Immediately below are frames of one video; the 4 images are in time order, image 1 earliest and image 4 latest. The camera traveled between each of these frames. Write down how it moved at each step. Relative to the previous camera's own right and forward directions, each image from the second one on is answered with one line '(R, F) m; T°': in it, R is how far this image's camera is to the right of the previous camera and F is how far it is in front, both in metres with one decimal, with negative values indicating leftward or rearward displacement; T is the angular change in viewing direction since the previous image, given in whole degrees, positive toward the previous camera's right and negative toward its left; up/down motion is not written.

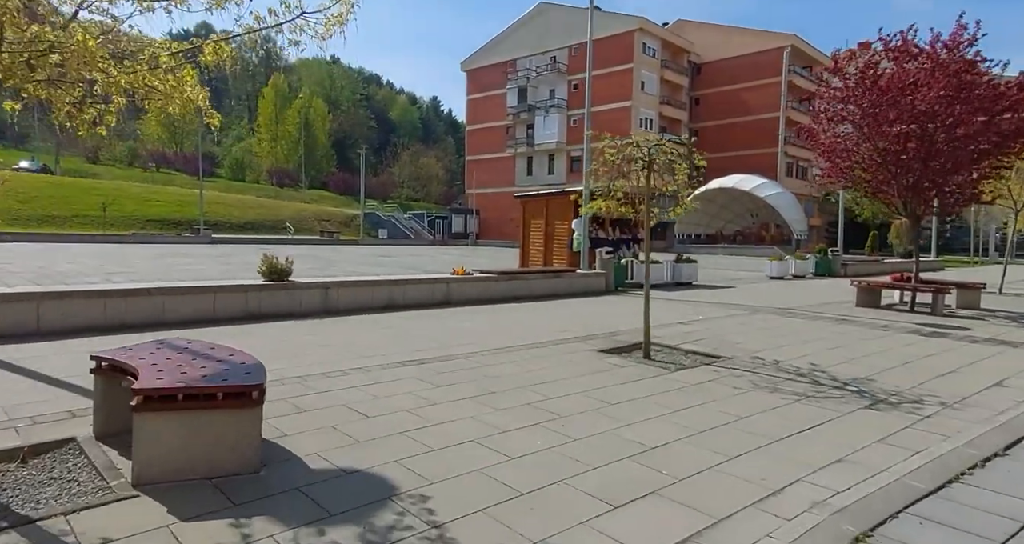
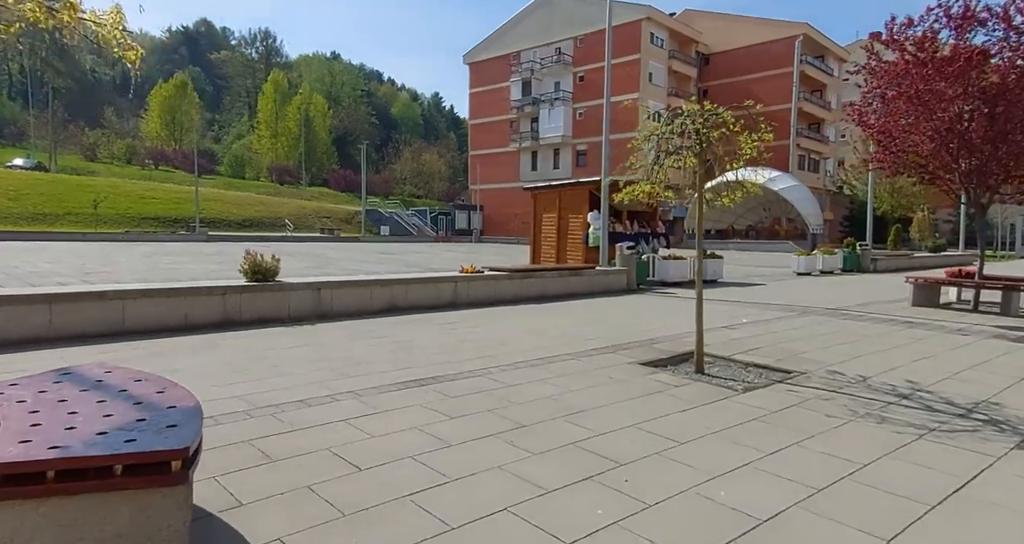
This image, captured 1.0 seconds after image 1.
(-0.2, +1.3) m; 0°
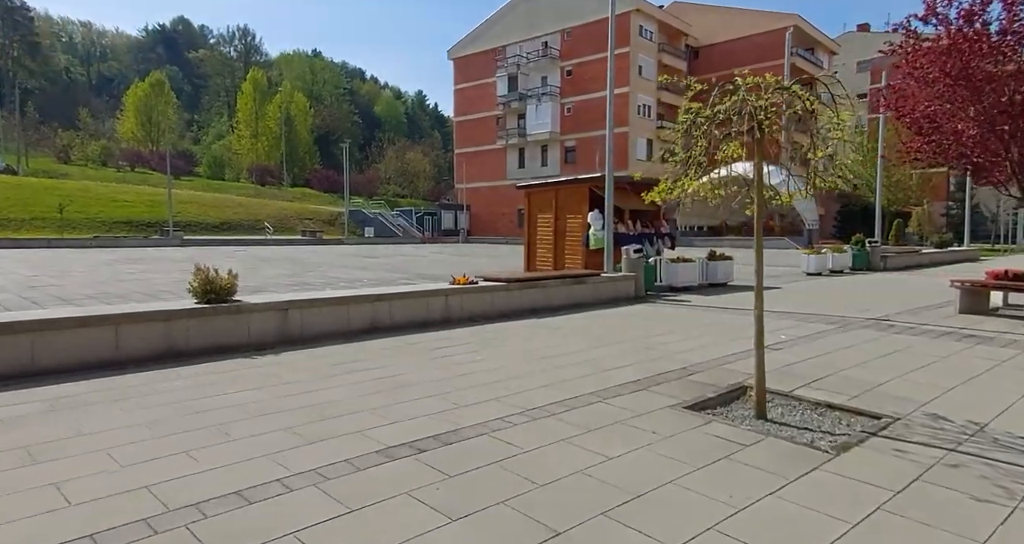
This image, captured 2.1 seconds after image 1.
(-0.2, +1.4) m; +1°
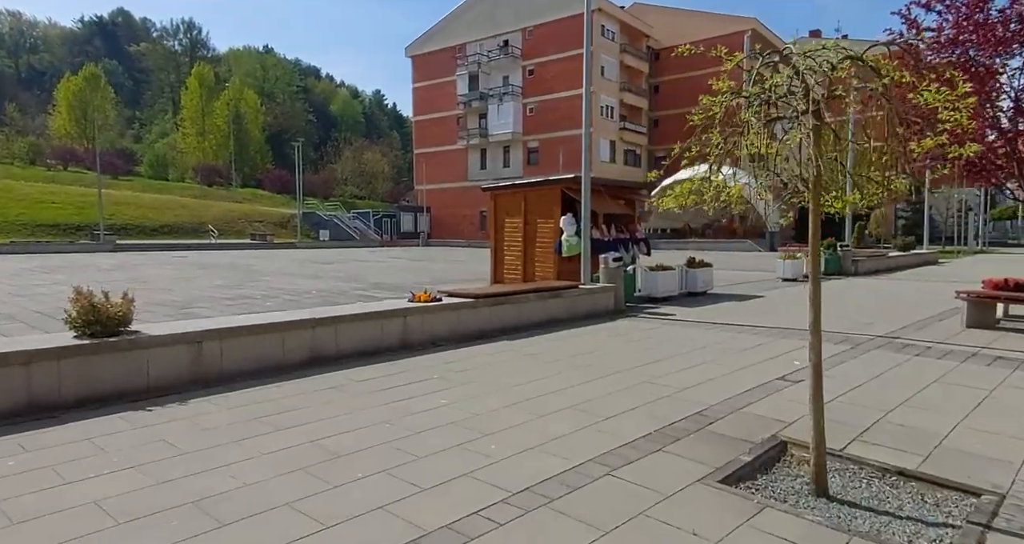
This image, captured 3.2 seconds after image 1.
(-0.1, +1.4) m; +3°
